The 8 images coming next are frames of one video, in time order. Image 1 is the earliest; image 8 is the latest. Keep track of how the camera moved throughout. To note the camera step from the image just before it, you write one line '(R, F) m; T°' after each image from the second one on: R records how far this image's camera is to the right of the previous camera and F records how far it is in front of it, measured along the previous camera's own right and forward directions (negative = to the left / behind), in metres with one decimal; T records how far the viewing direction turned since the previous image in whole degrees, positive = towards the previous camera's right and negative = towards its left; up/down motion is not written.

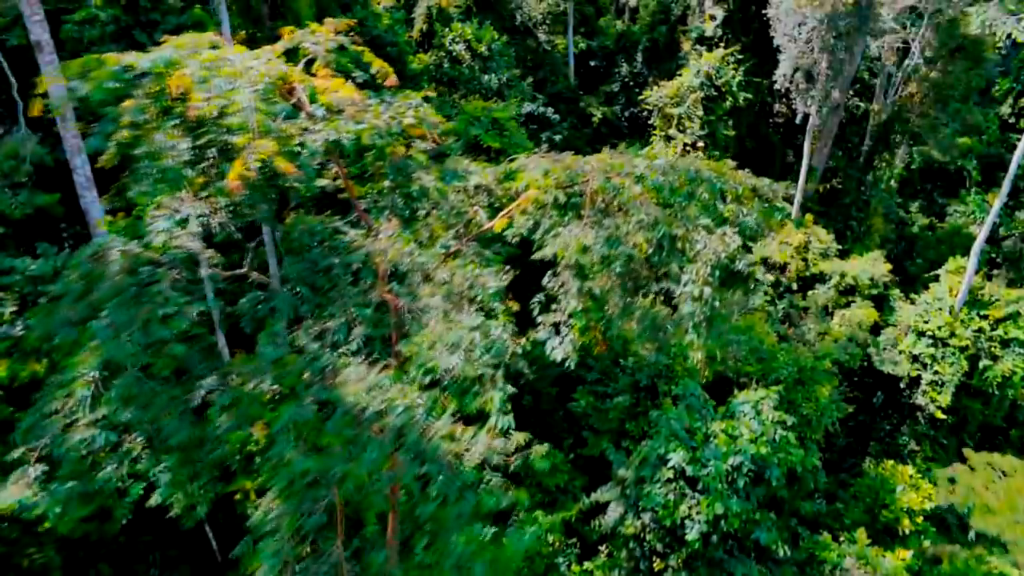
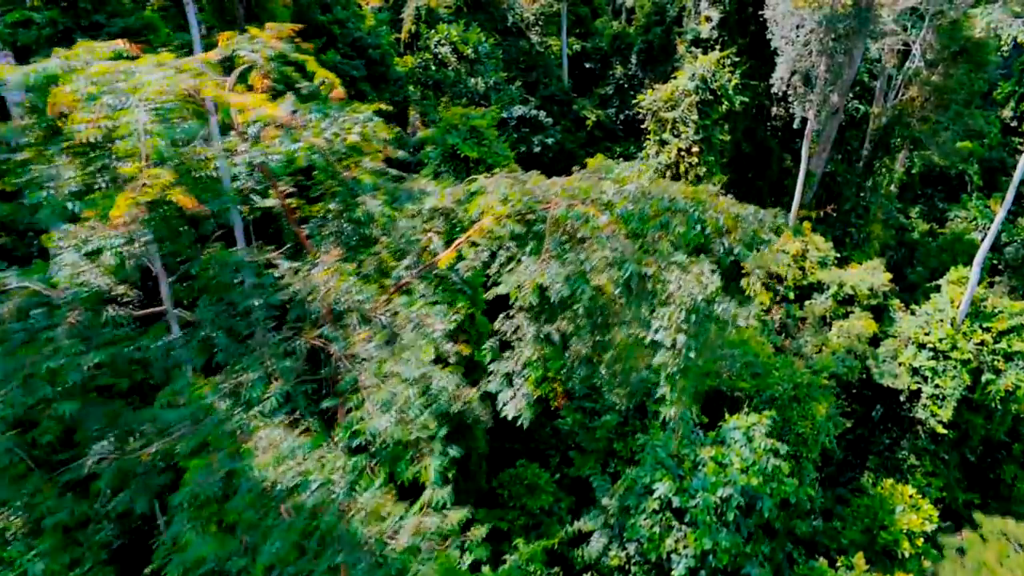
(+0.2, +0.3) m; 0°
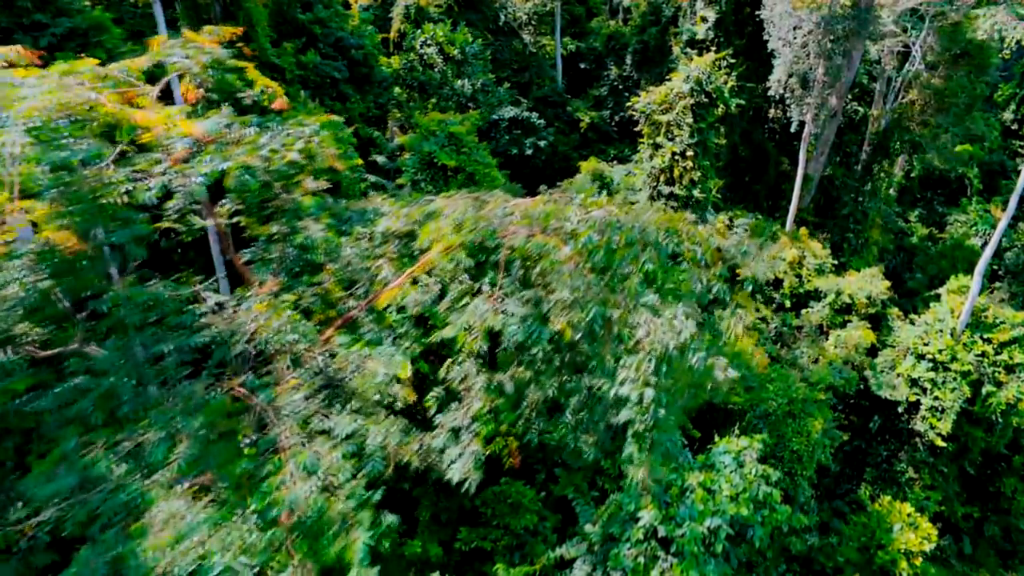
(+0.2, +0.3) m; 0°
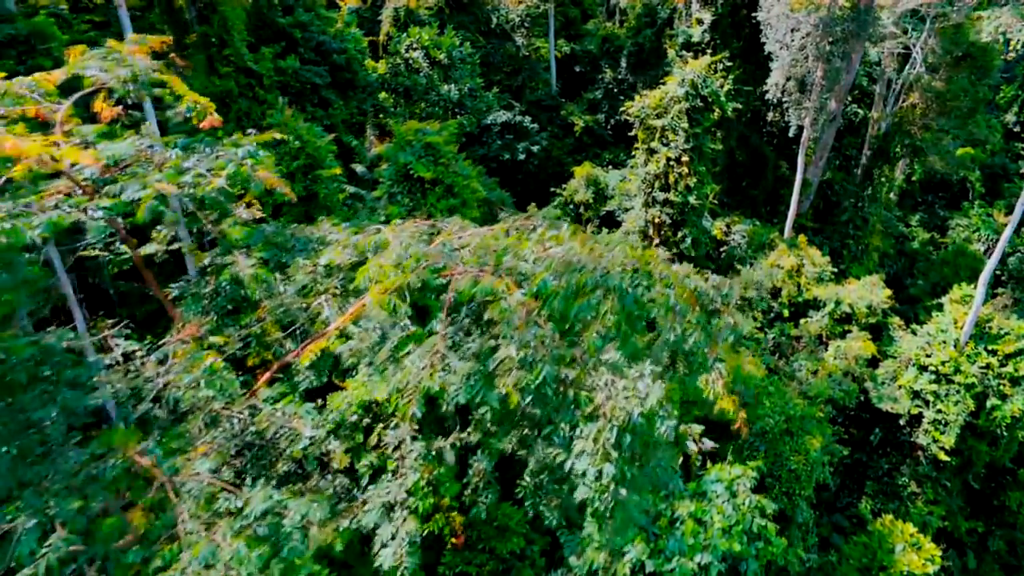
(+0.2, +0.3) m; 0°
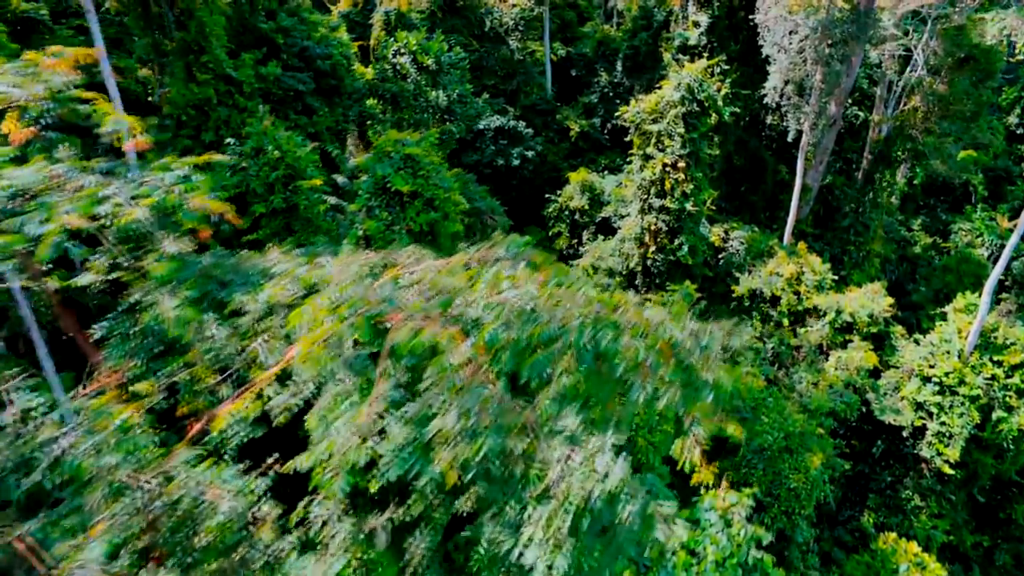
(+0.1, +0.3) m; 0°
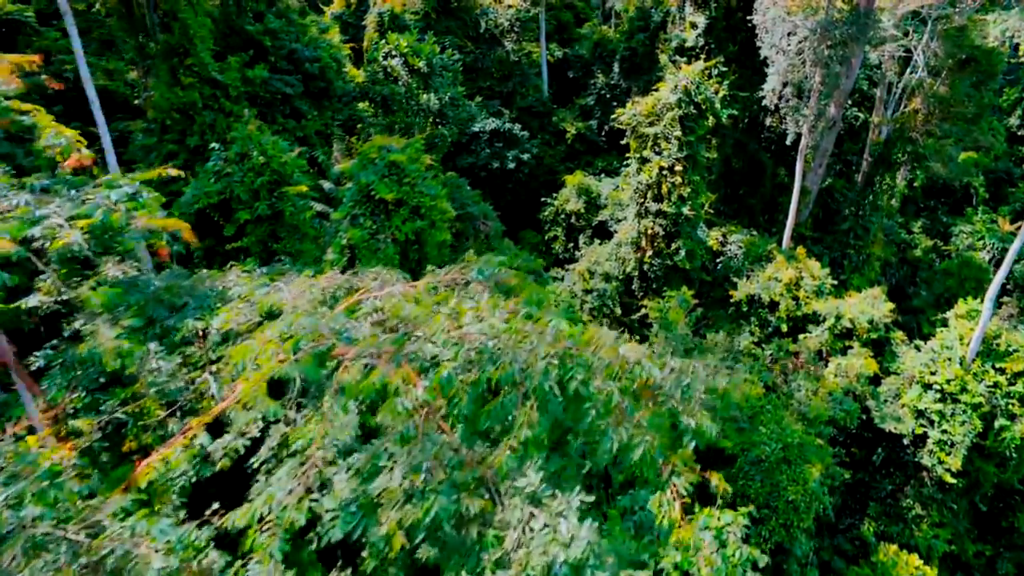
(+0.1, +0.2) m; 0°
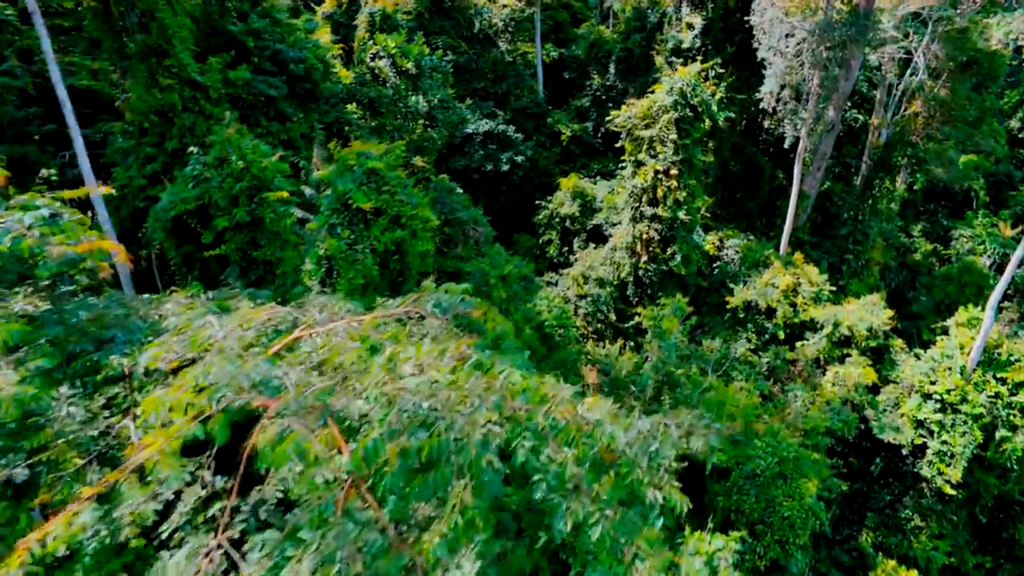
(+0.1, +0.2) m; 0°
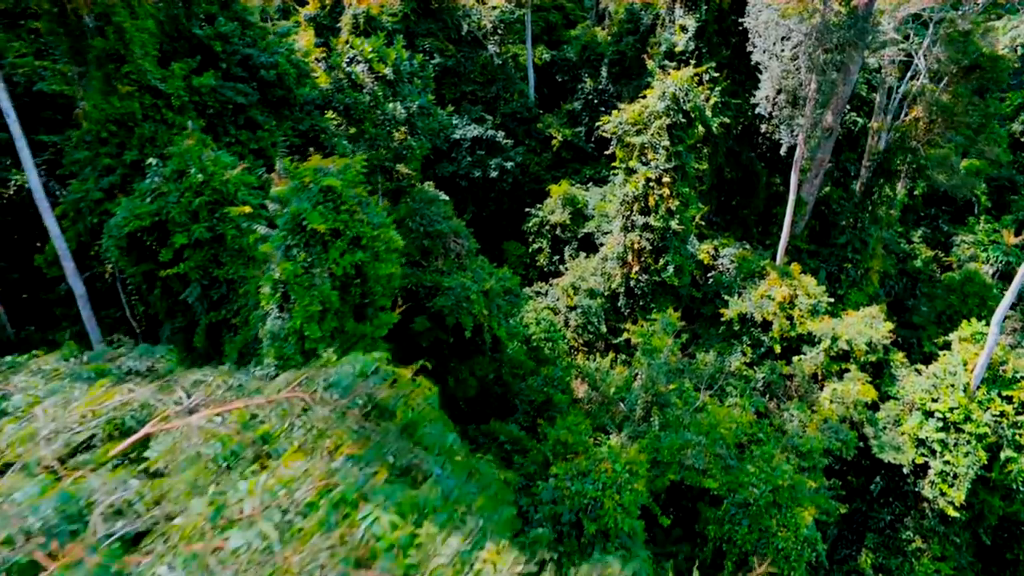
(+0.2, +0.4) m; 0°
